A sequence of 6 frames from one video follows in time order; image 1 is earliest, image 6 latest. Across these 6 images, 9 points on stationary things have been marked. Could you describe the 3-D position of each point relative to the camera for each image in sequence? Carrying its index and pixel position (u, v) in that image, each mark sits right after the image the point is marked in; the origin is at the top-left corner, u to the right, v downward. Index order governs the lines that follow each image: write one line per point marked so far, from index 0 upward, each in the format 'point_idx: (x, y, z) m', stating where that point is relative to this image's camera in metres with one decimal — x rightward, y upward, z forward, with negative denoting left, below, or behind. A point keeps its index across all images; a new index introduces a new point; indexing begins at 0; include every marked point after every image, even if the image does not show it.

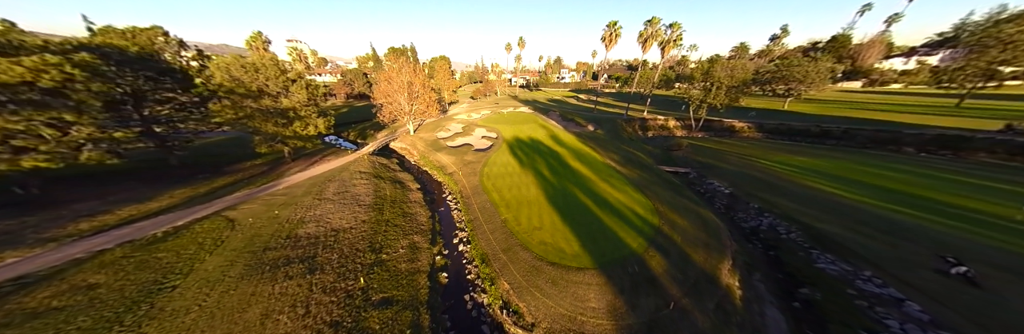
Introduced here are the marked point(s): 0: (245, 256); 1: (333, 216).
0: (-15.8, -5.2, +12.4) m
1: (-15.1, -4.1, +17.7) m
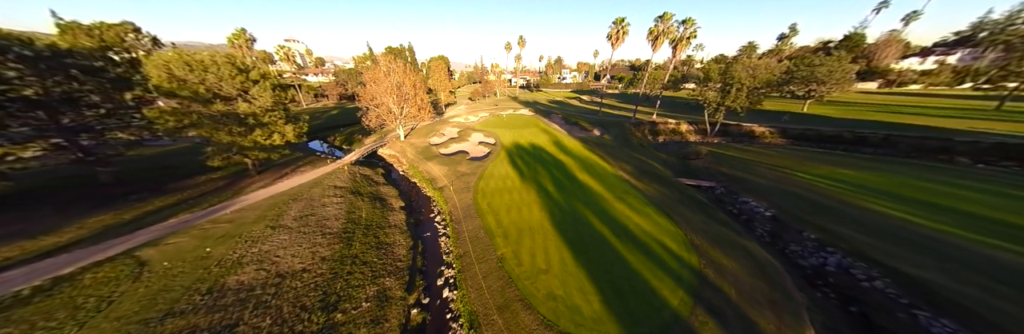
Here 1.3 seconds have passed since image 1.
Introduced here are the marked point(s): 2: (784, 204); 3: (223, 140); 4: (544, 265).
0: (-15.9, -6.7, +8.7) m
1: (-15.2, -5.6, +14.0) m
2: (+25.6, -3.5, +19.7) m
3: (-27.1, +2.6, +19.7) m
4: (+2.0, -6.2, +13.3) m
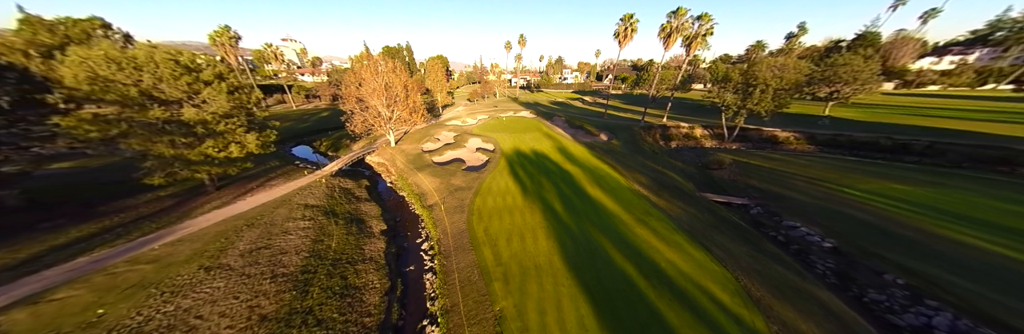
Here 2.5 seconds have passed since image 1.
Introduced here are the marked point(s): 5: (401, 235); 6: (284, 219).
0: (-15.8, -8.2, +5.2) m
1: (-15.1, -7.1, +10.5) m
2: (+25.7, -5.0, +16.2) m
3: (-27.0, +1.1, +16.2) m
4: (+2.2, -7.6, +9.9) m
5: (-9.9, -6.0, +18.8) m
6: (-19.1, -4.4, +17.7) m
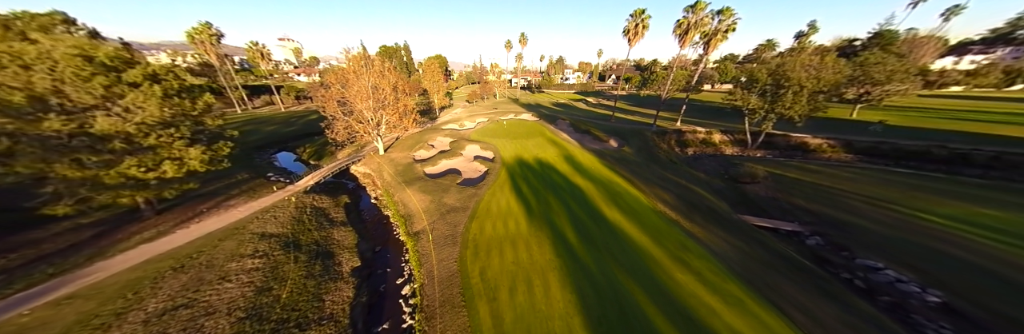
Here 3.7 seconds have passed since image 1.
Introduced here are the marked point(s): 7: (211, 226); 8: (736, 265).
0: (-15.5, -9.8, +1.5) m
1: (-14.8, -8.7, +6.9) m
2: (+25.9, -6.6, +12.5) m
3: (-26.7, -0.5, +12.5) m
4: (+2.4, -9.2, +6.2) m
5: (-9.7, -7.7, +15.1) m
6: (-18.9, -6.0, +14.0) m
7: (-24.2, -4.7, +16.8) m
8: (+14.9, -6.4, +13.9) m
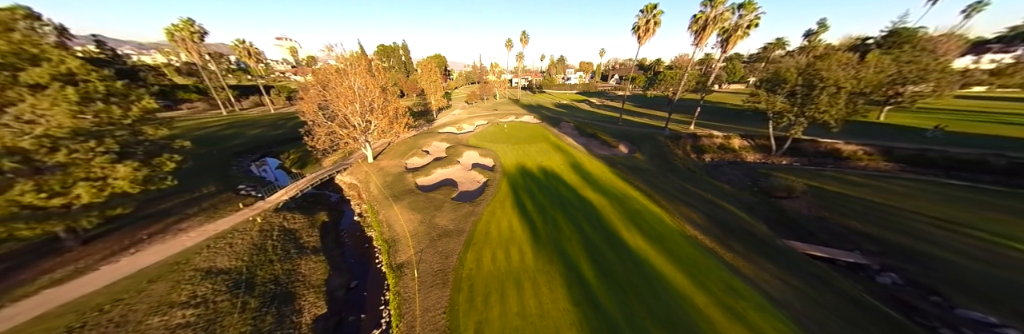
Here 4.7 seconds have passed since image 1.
0: (-15.3, -11.1, -1.5) m
1: (-14.6, -10.0, +3.8) m
2: (+26.2, -7.9, +9.5) m
3: (-26.5, -1.8, +9.4) m
4: (+2.6, -10.6, +3.1) m
5: (-9.4, -9.0, +12.1) m
6: (-18.6, -7.3, +10.9) m
7: (-24.0, -6.0, +13.8) m
8: (+15.1, -7.7, +10.8) m
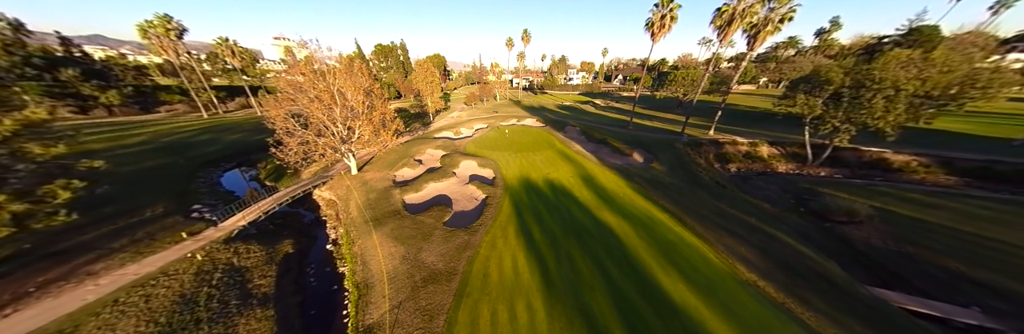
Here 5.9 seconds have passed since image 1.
0: (-15.0, -12.7, -5.2) m
1: (-14.3, -11.6, +0.1) m
2: (+26.5, -9.5, +5.7) m
3: (-26.1, -3.4, +5.8) m
4: (+3.0, -12.1, -0.6) m
5: (-9.1, -10.6, +8.4) m
6: (-18.3, -8.9, +7.2) m
7: (-23.6, -7.6, +10.1) m
8: (+15.5, -9.3, +7.1) m
